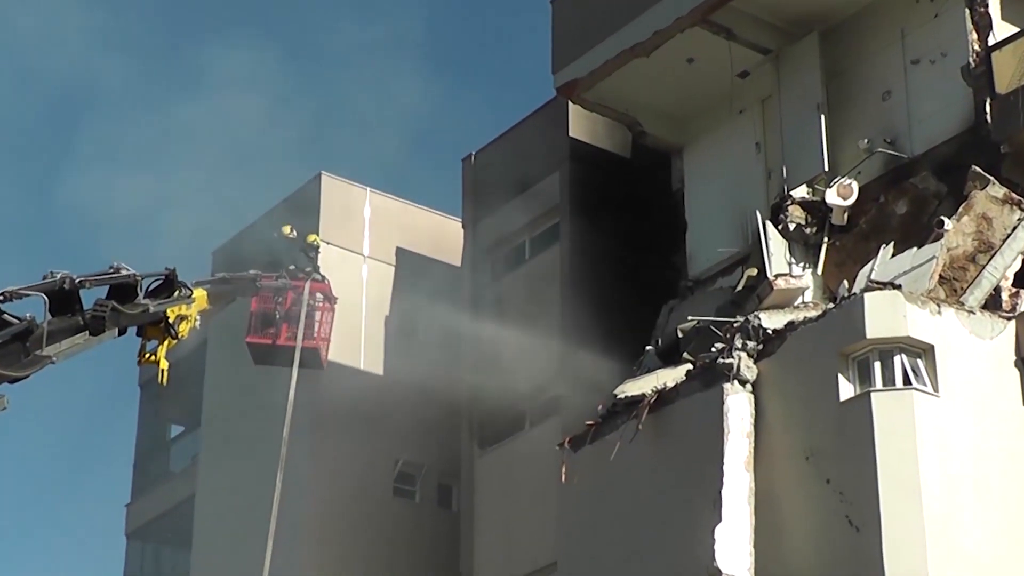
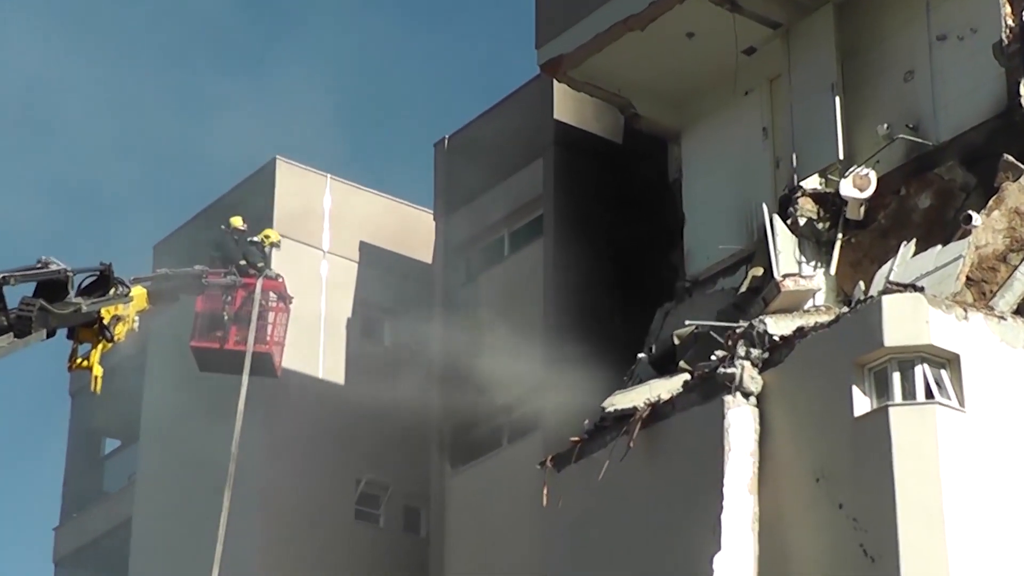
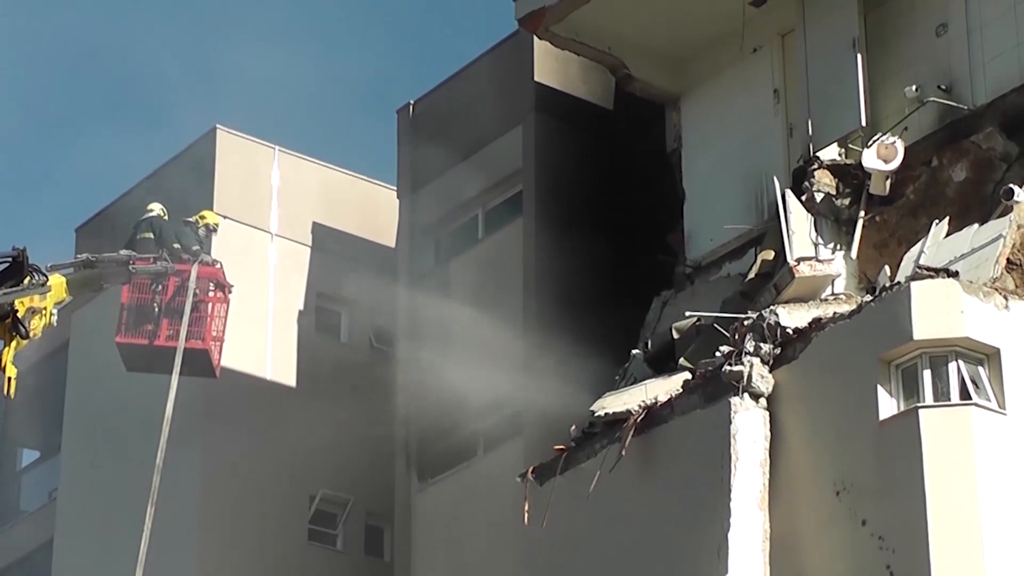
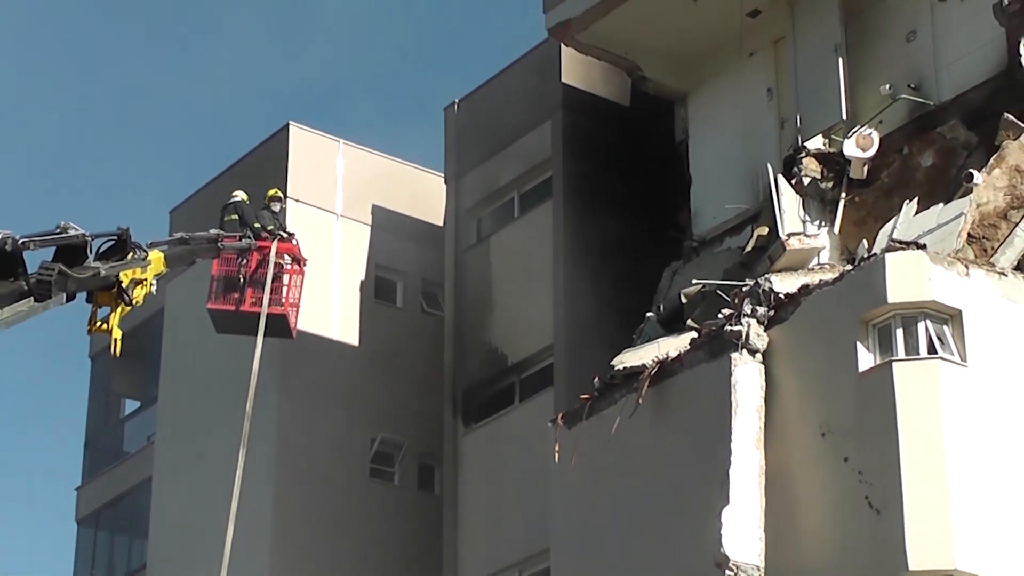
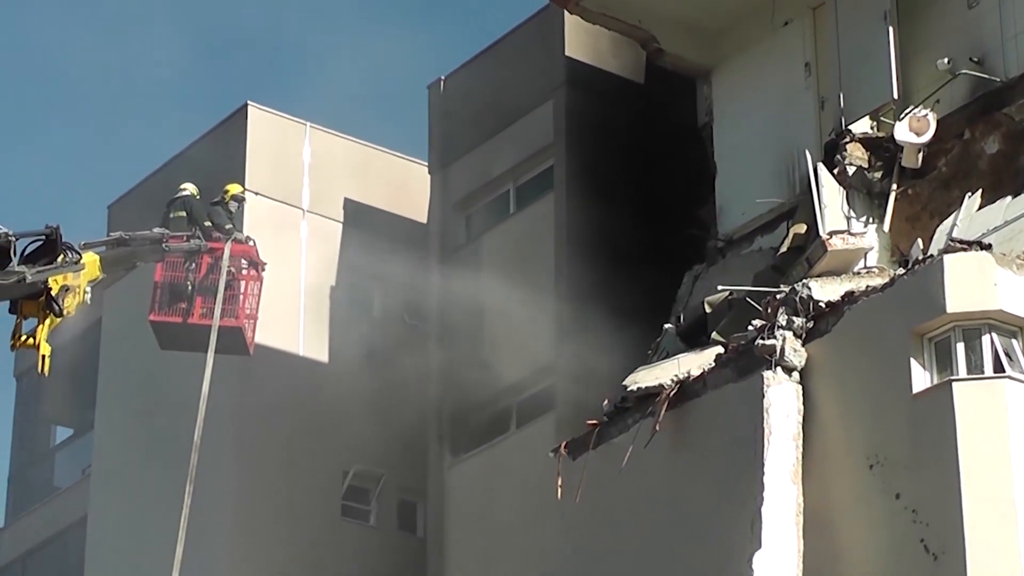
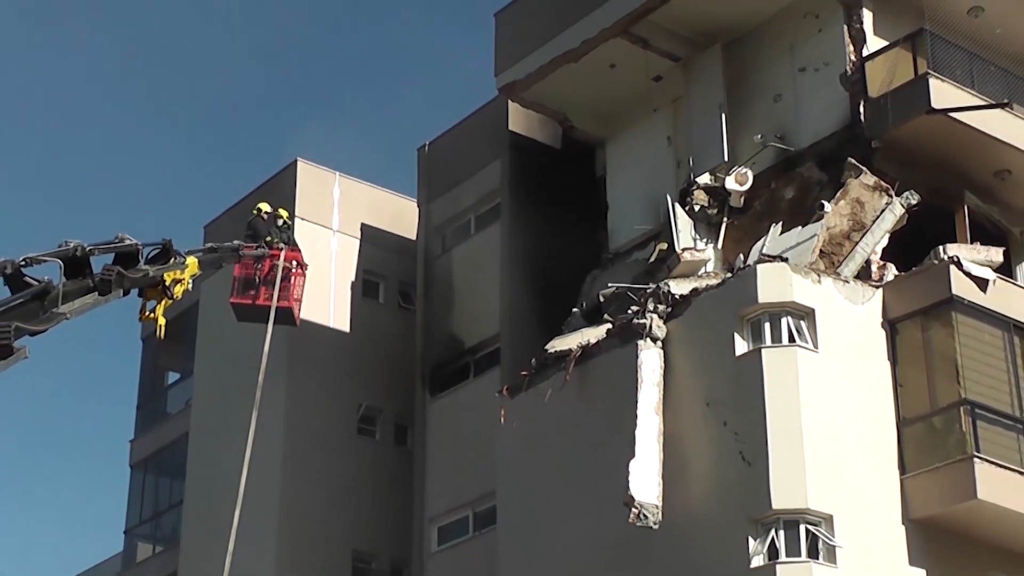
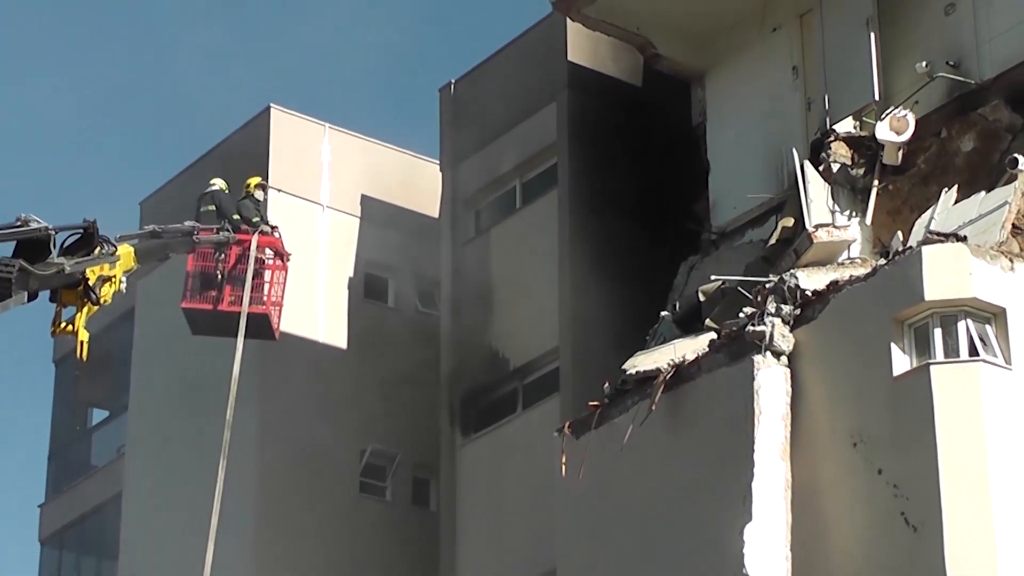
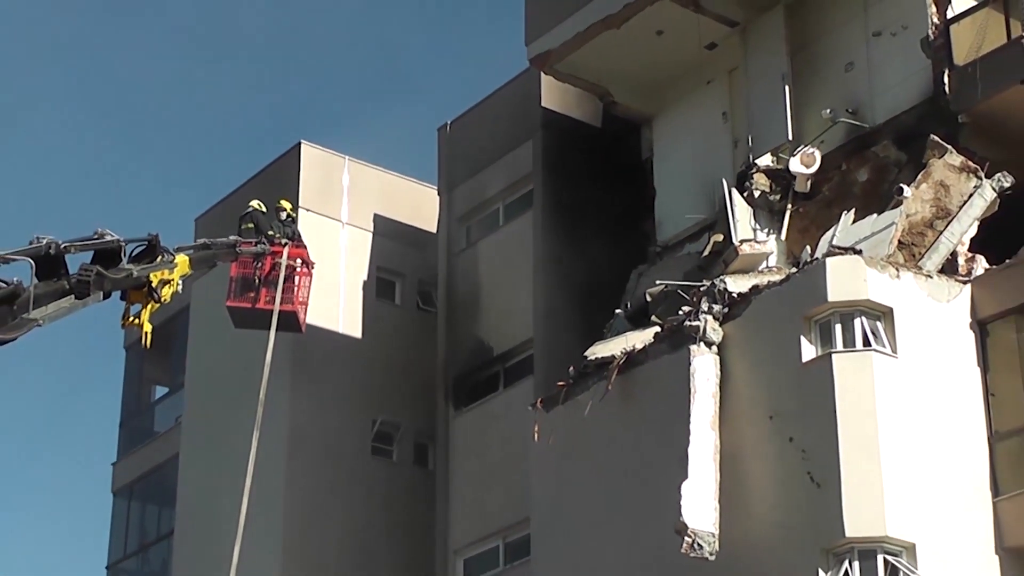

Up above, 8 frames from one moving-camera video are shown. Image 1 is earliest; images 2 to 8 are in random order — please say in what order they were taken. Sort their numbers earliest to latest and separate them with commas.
2, 3, 5, 7, 4, 8, 6
